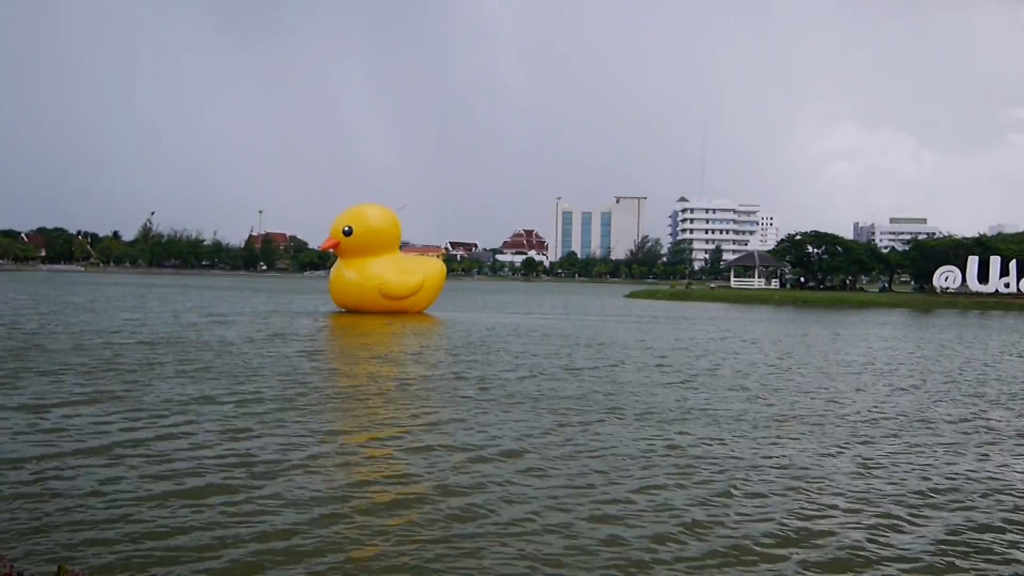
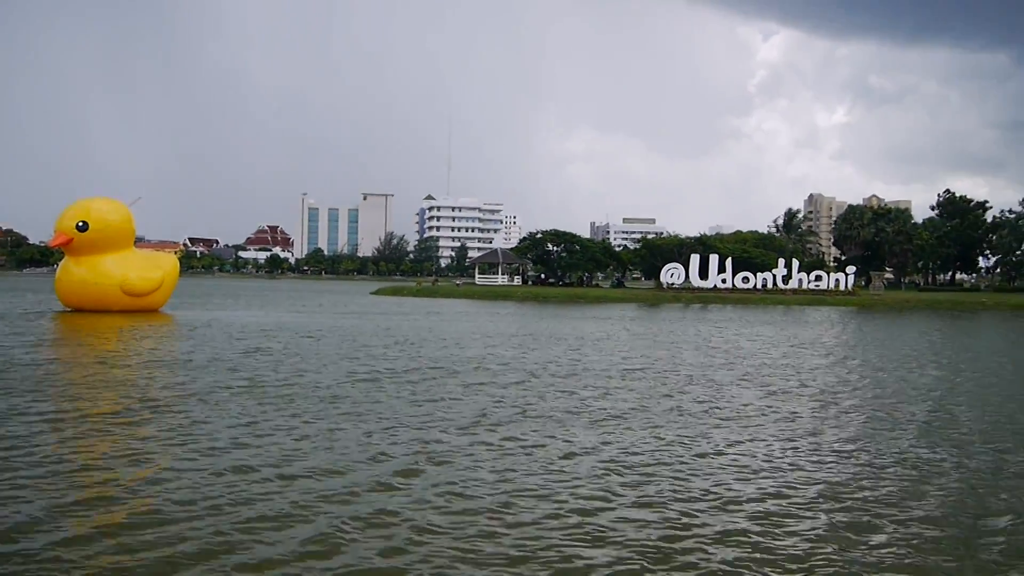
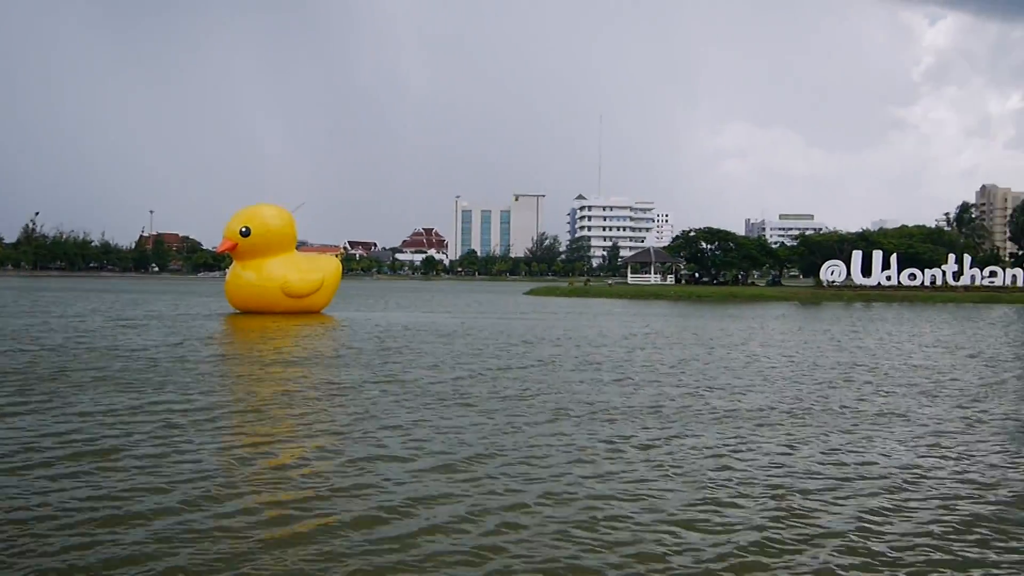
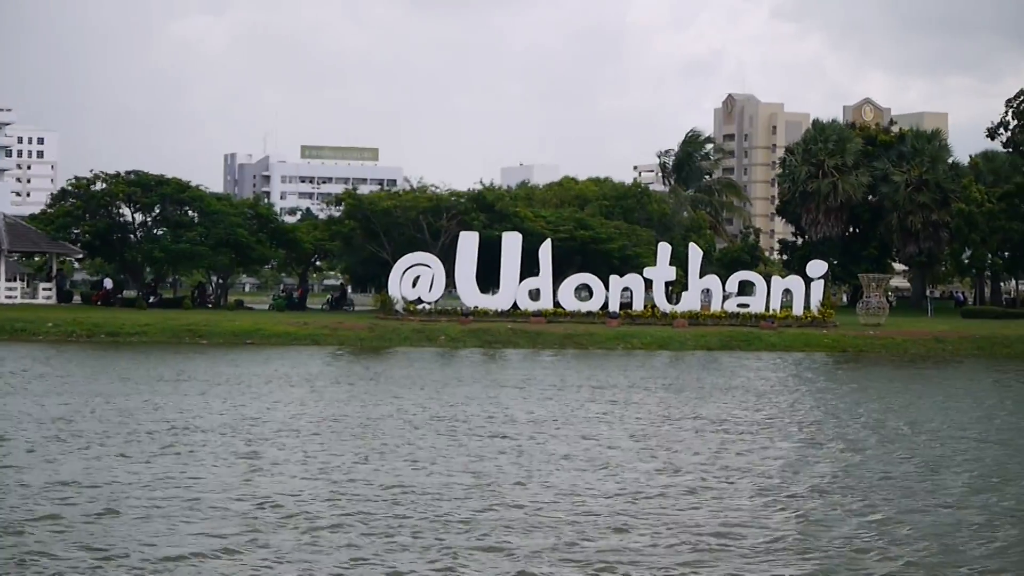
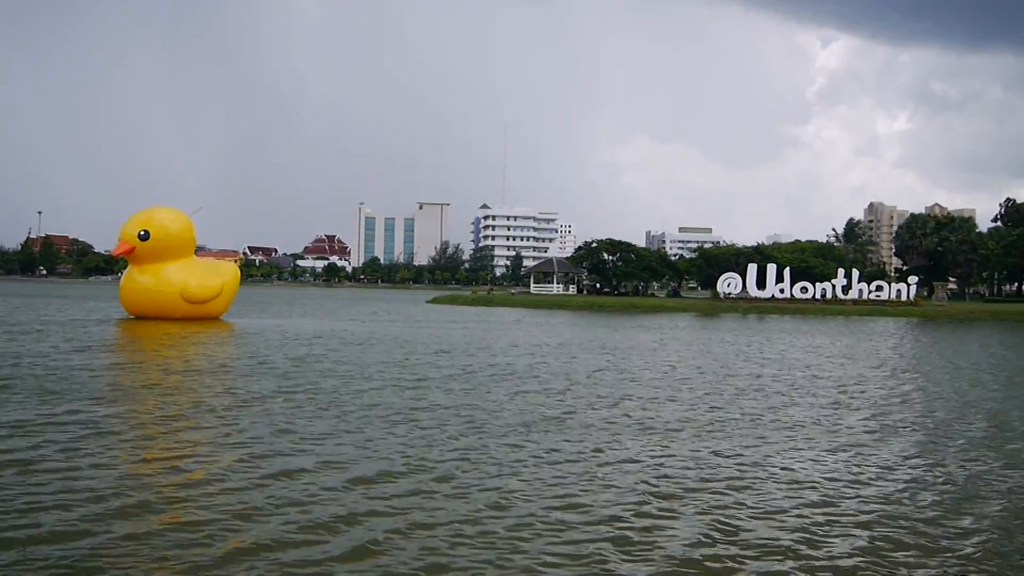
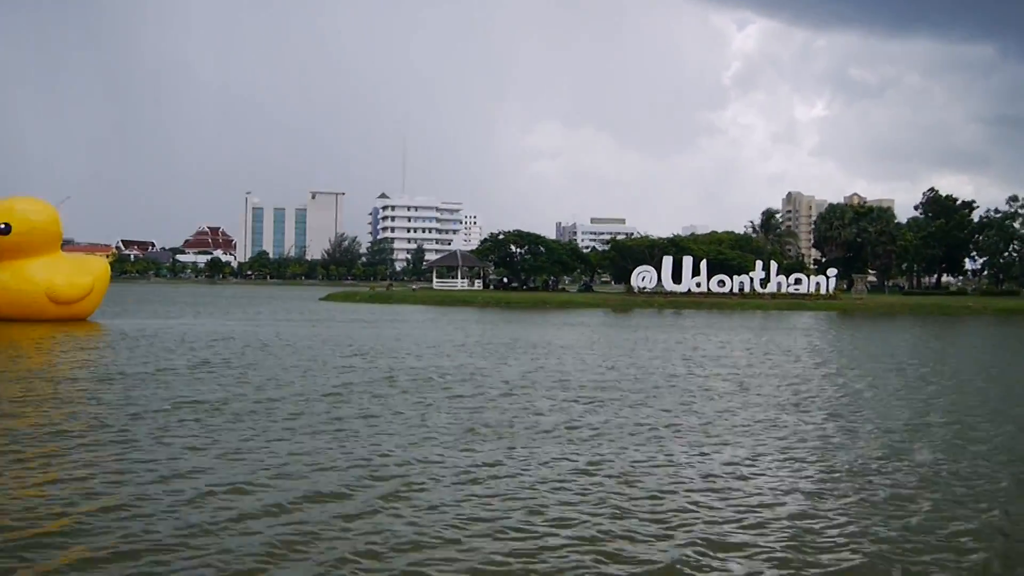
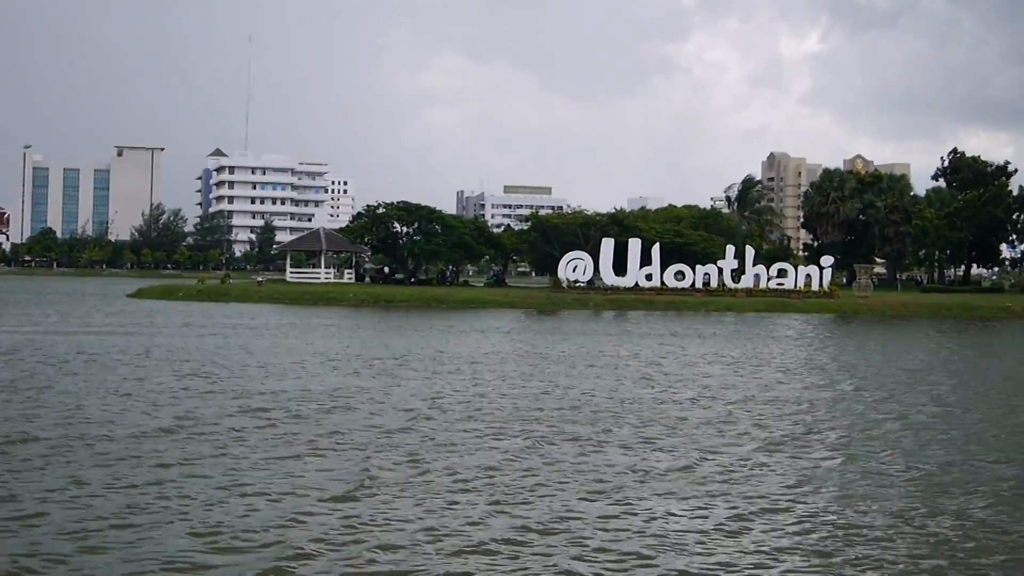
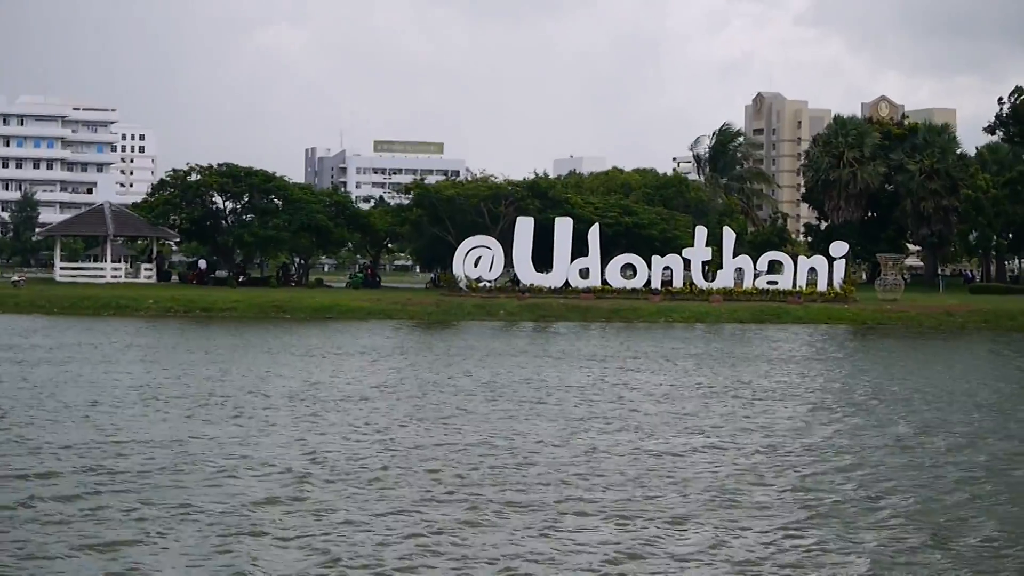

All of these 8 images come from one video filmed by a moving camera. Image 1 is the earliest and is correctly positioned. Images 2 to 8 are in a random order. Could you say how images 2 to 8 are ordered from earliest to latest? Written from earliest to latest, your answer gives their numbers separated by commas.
3, 5, 2, 6, 7, 8, 4
